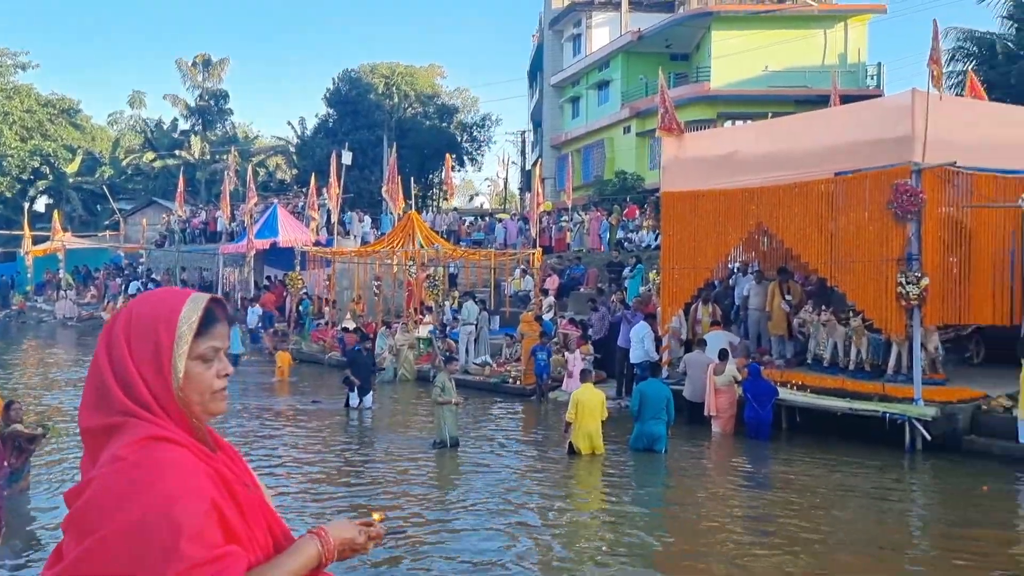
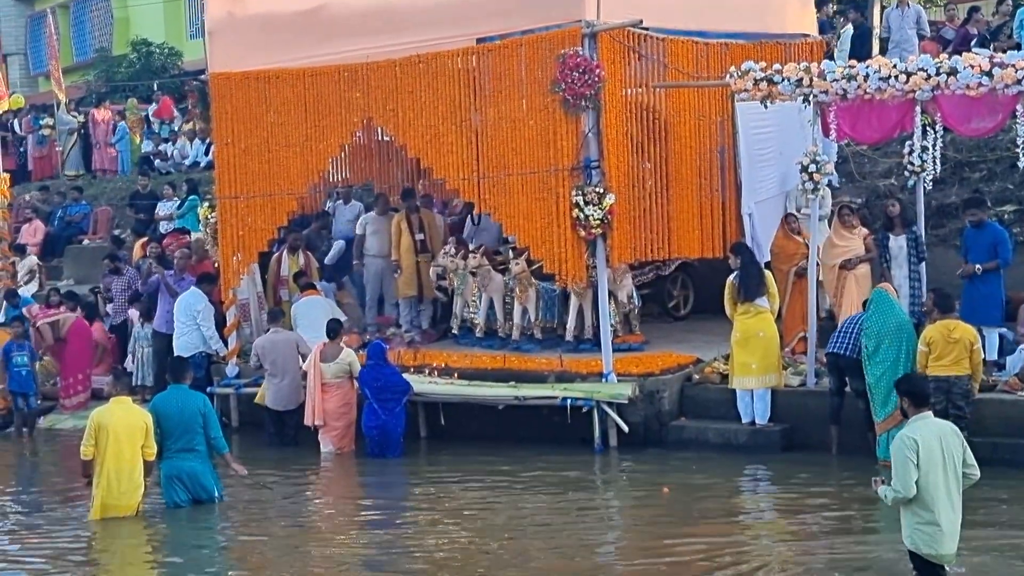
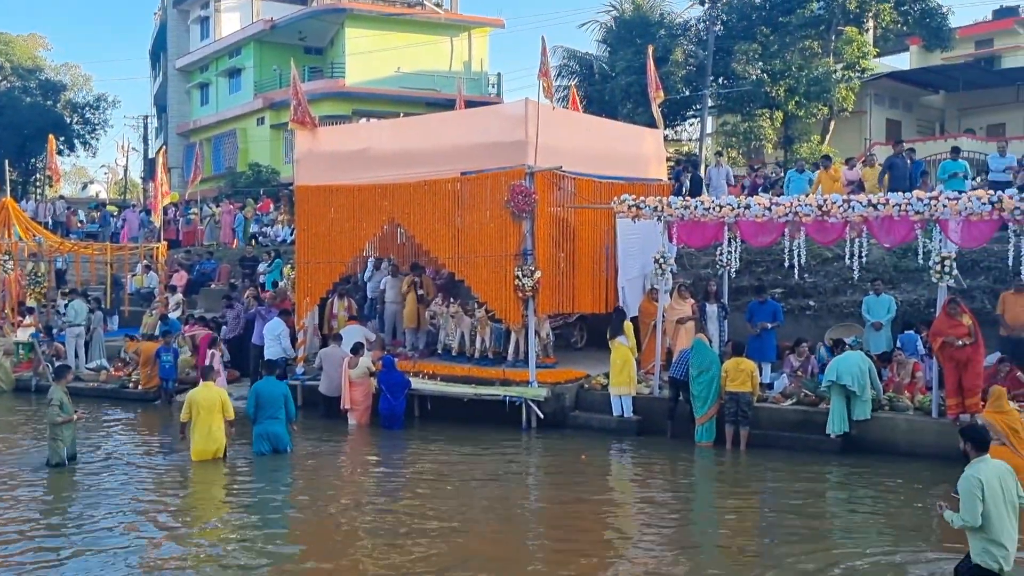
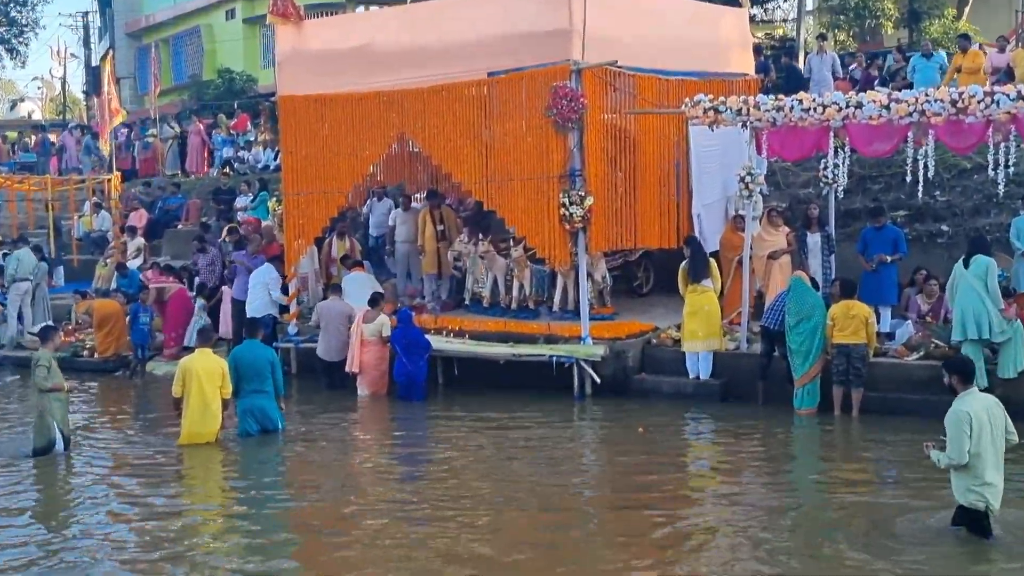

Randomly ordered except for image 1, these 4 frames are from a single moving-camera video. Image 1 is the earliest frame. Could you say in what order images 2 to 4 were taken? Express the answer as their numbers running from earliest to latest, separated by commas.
3, 4, 2
